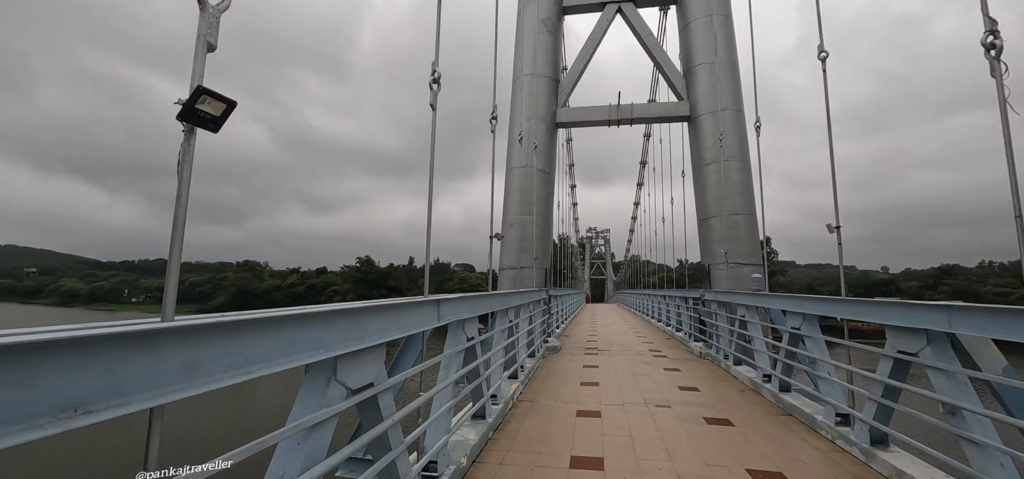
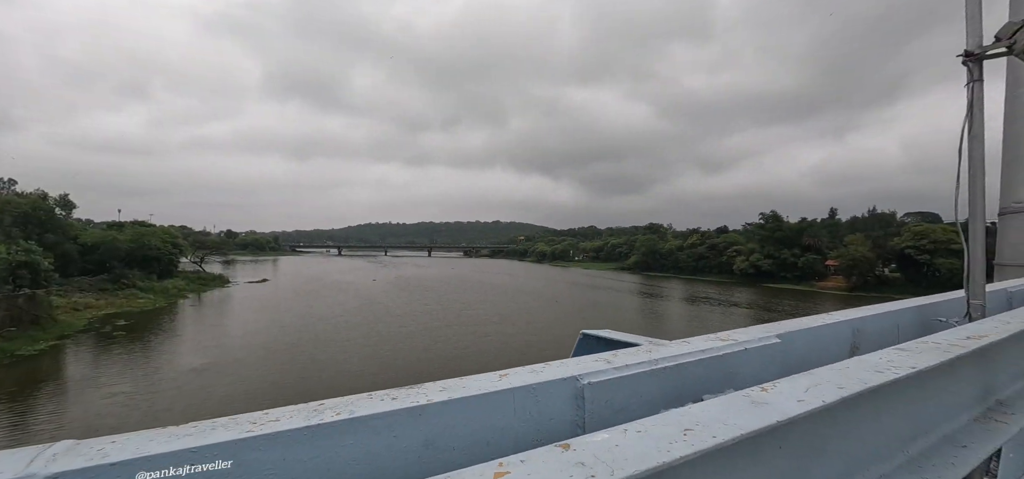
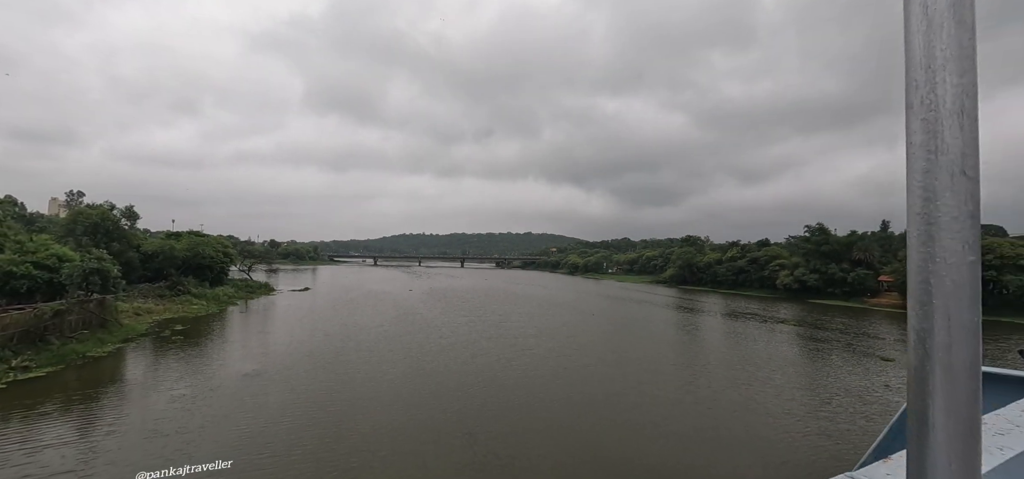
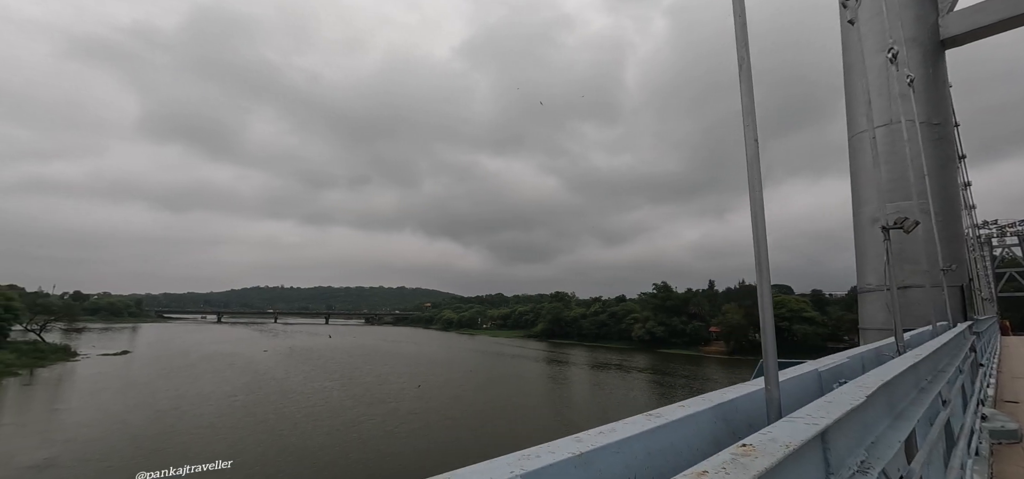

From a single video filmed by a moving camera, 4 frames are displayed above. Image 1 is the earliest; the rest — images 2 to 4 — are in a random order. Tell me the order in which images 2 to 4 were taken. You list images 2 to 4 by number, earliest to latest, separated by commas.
4, 3, 2
